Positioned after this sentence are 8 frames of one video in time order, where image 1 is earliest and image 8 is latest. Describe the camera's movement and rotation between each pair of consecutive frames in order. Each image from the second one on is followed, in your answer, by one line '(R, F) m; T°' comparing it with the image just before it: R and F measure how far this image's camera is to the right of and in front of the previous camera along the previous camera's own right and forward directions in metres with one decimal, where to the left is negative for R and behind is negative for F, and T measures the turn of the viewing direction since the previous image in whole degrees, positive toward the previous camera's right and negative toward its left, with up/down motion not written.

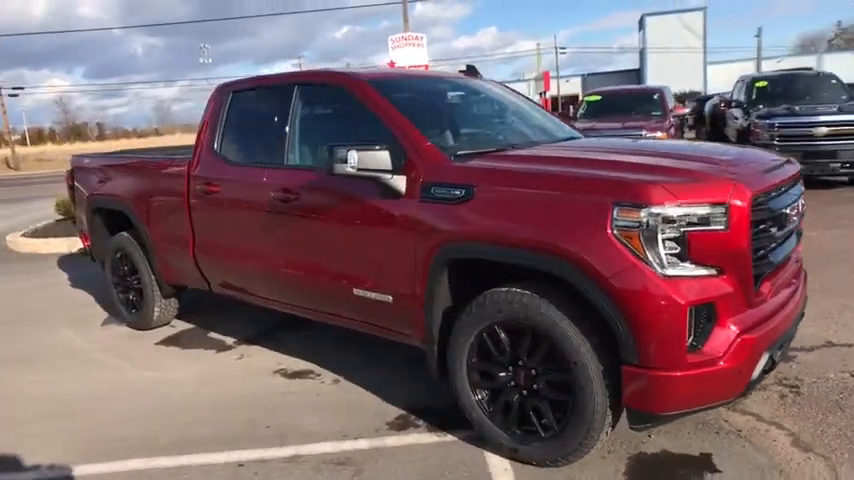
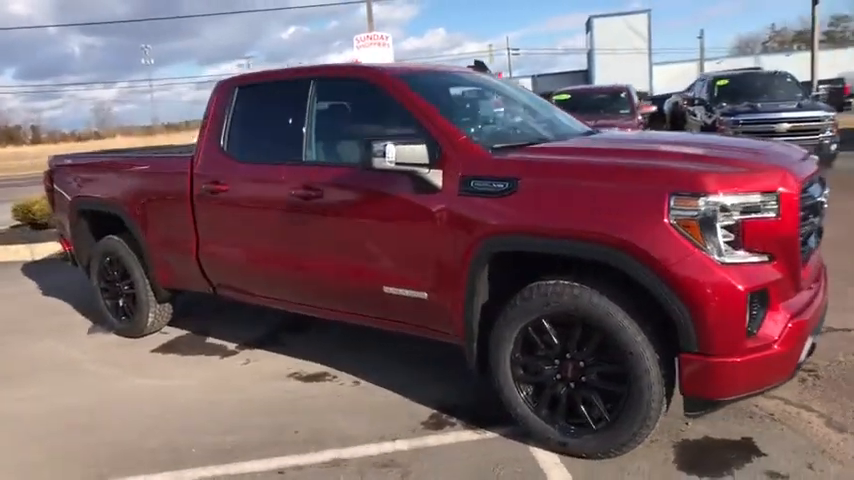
(-0.5, +0.1) m; +4°
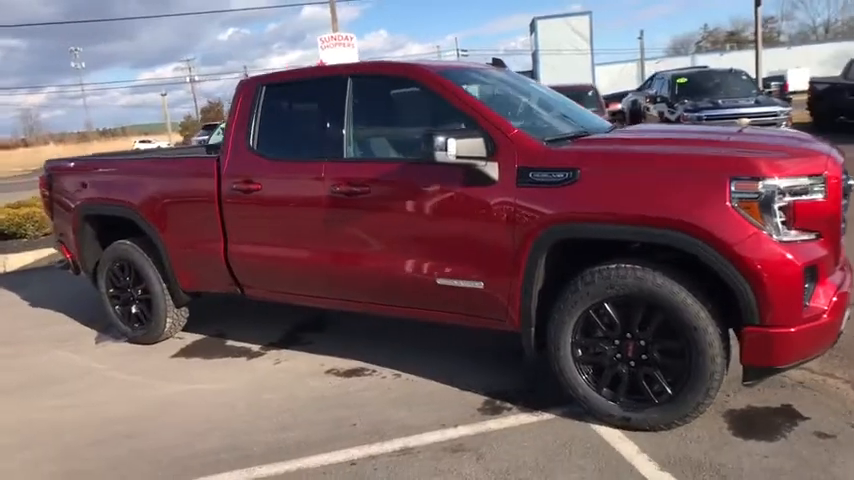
(-0.7, -0.1) m; +5°
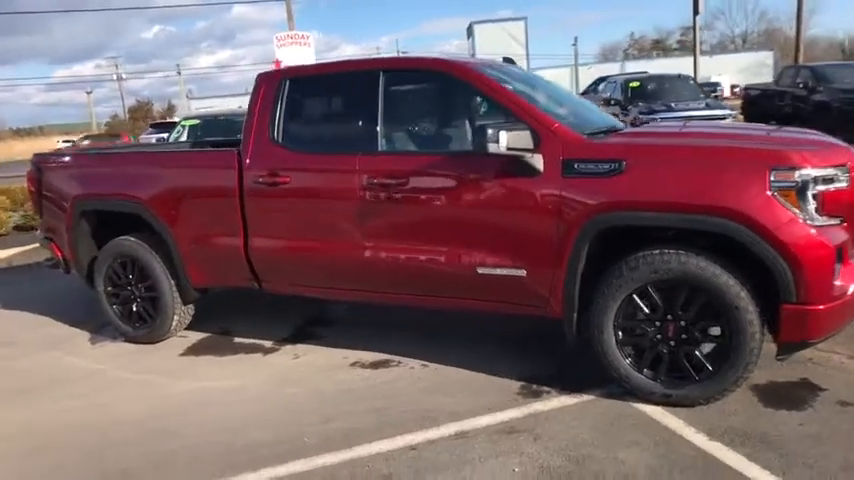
(-0.7, -0.1) m; +6°
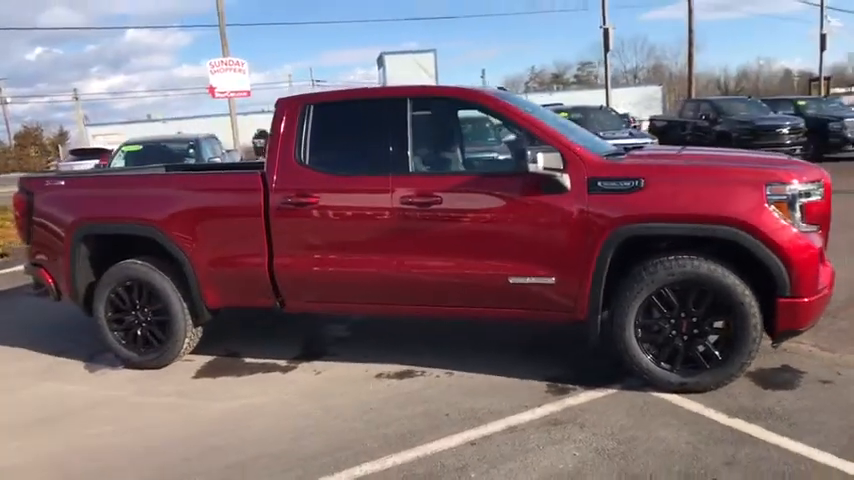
(-0.9, -0.3) m; +8°
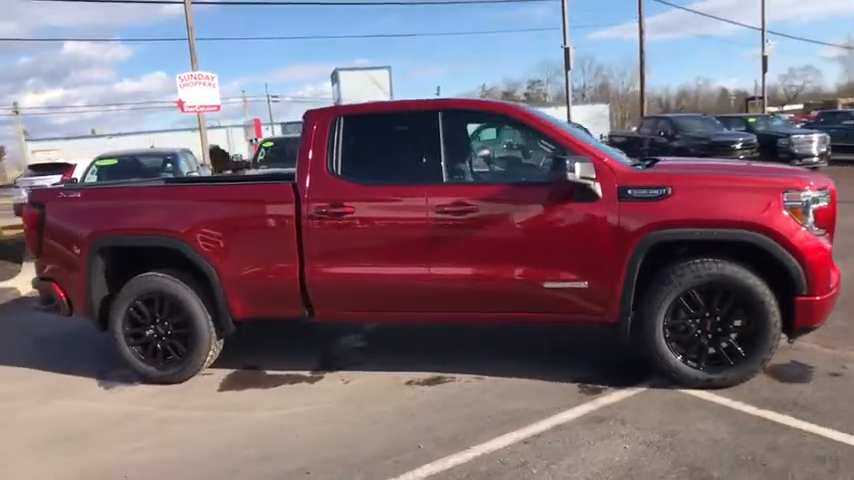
(-0.6, -0.1) m; +4°
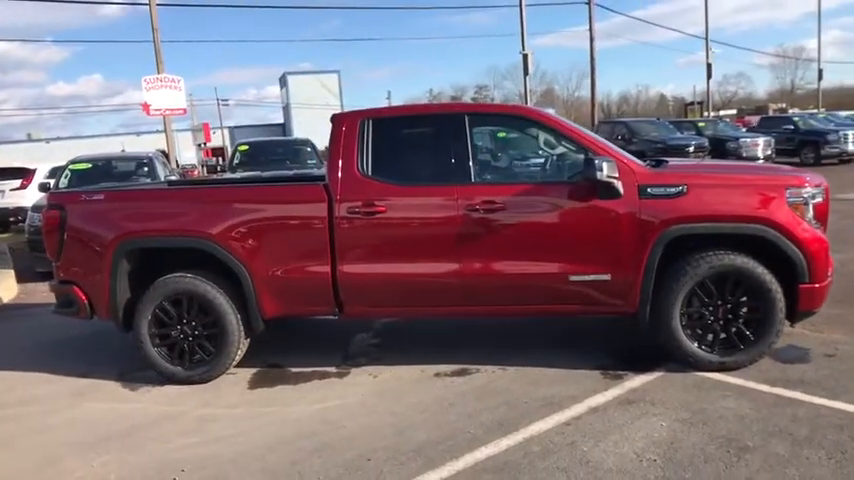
(-0.7, -0.2) m; +5°
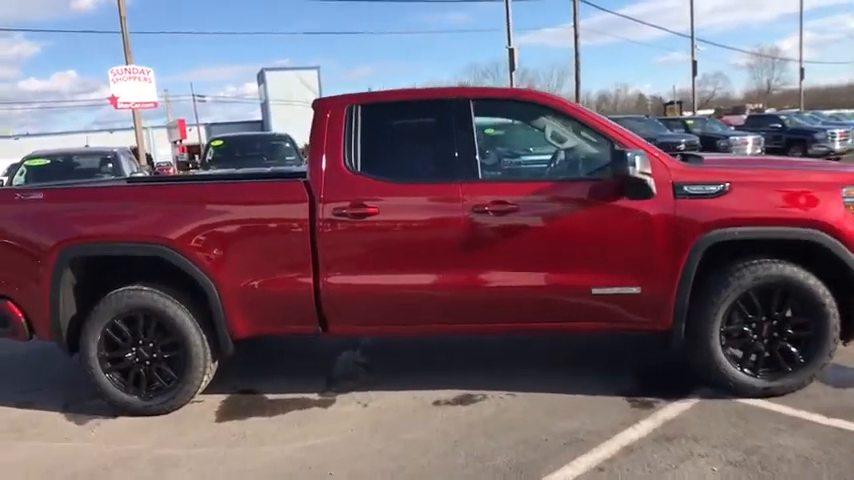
(-0.1, +0.8) m; +2°
